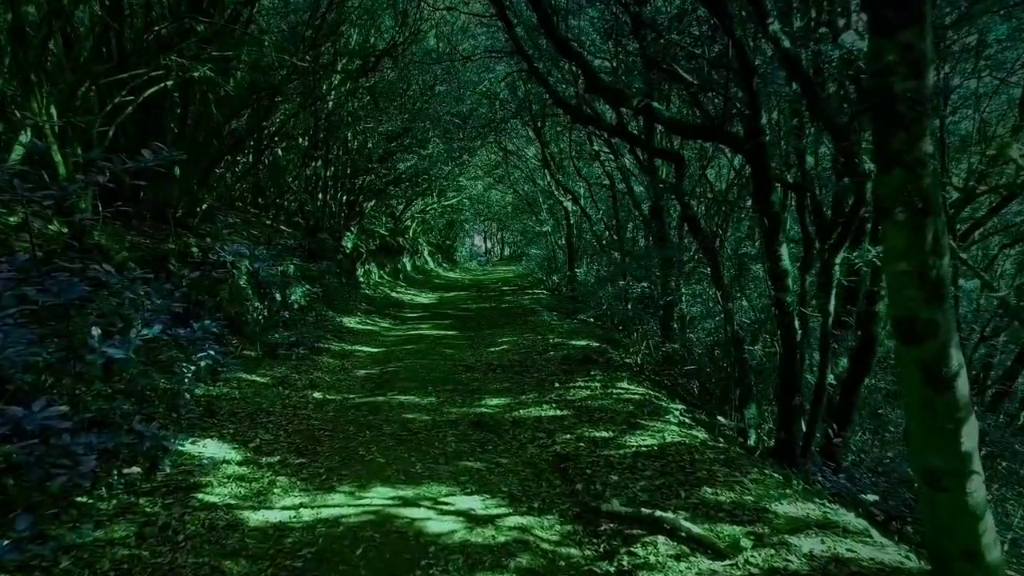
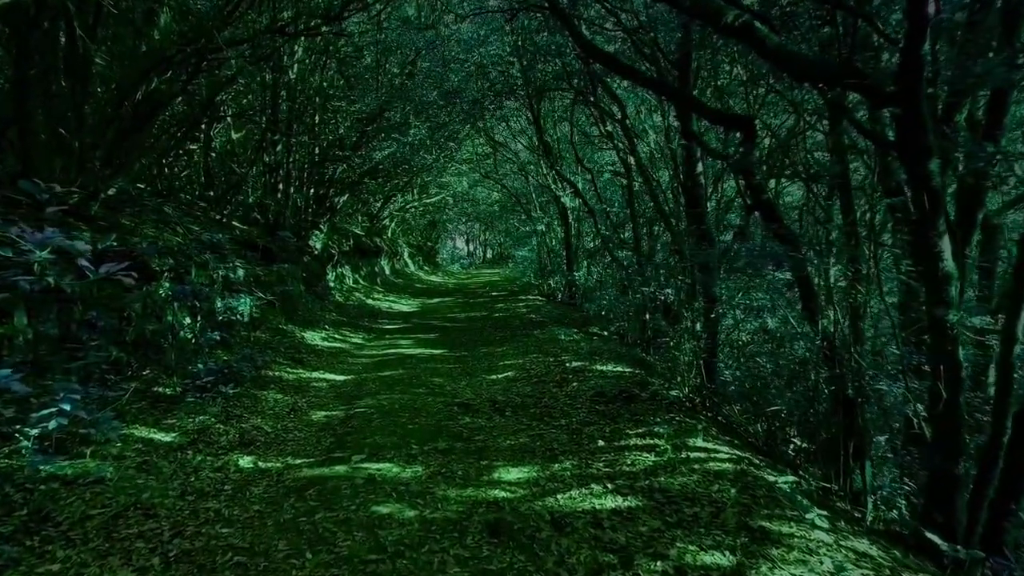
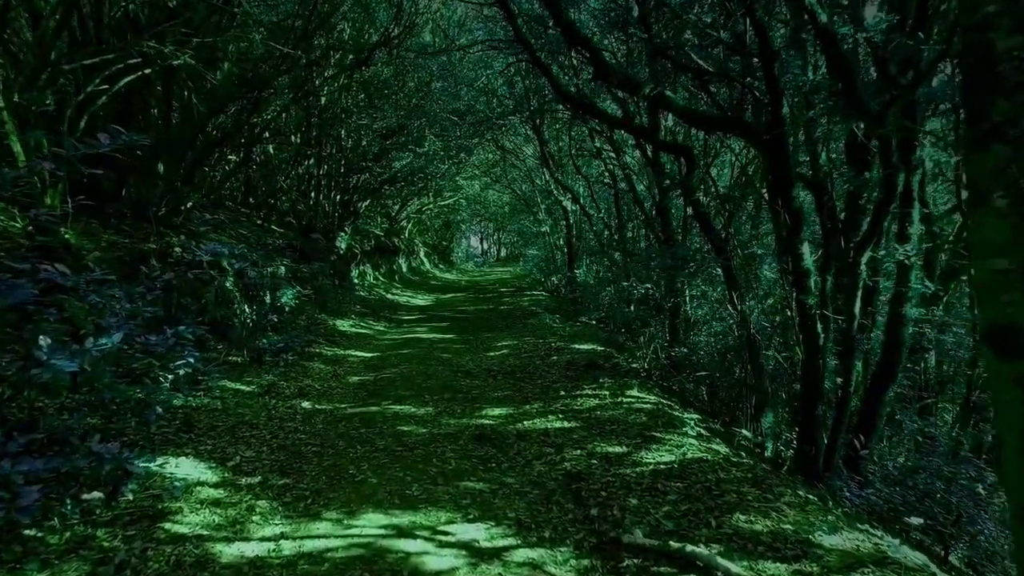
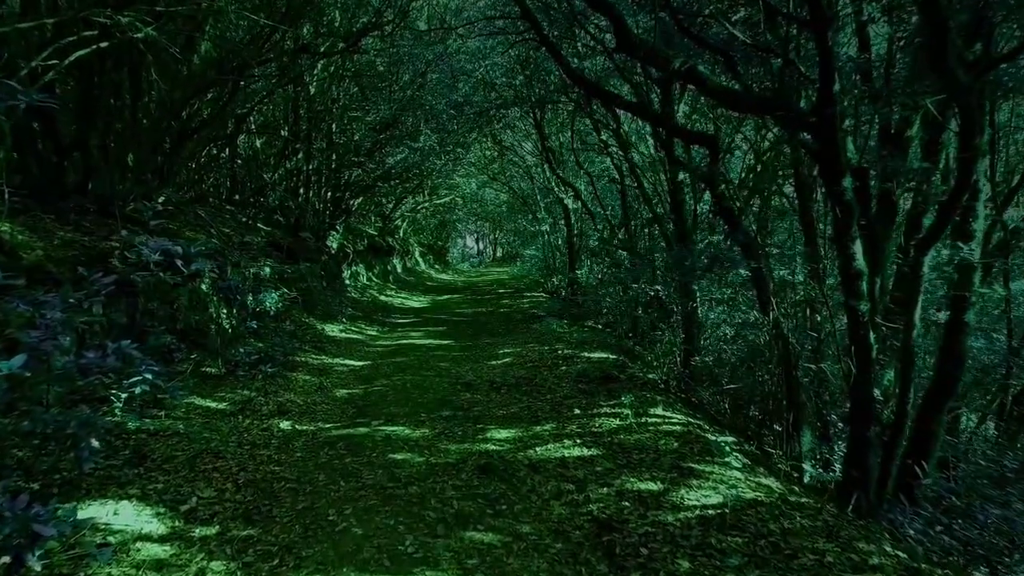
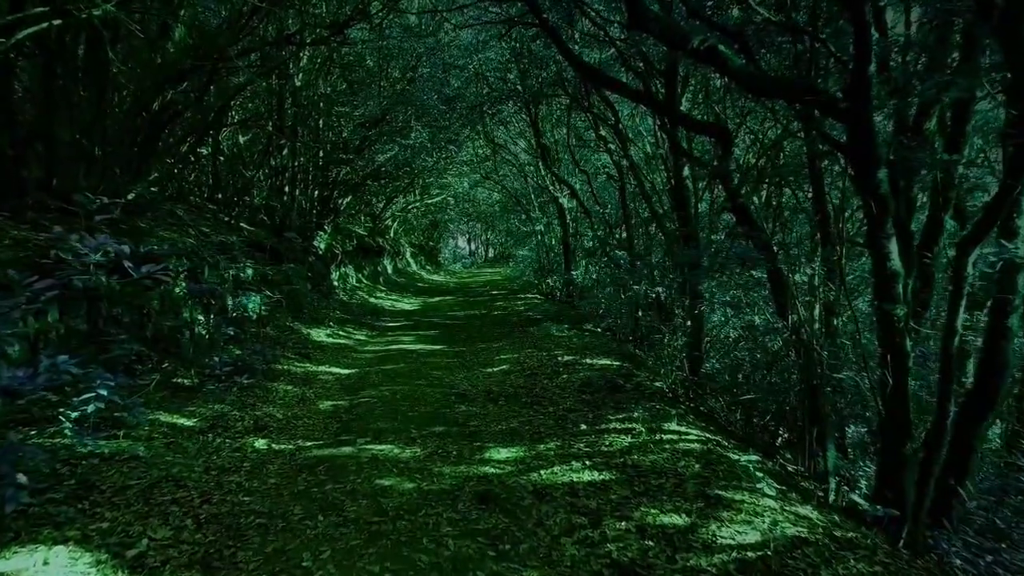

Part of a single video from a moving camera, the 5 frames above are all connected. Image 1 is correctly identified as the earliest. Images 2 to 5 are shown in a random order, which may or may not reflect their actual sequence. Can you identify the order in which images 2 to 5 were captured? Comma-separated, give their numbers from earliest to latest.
3, 4, 5, 2
